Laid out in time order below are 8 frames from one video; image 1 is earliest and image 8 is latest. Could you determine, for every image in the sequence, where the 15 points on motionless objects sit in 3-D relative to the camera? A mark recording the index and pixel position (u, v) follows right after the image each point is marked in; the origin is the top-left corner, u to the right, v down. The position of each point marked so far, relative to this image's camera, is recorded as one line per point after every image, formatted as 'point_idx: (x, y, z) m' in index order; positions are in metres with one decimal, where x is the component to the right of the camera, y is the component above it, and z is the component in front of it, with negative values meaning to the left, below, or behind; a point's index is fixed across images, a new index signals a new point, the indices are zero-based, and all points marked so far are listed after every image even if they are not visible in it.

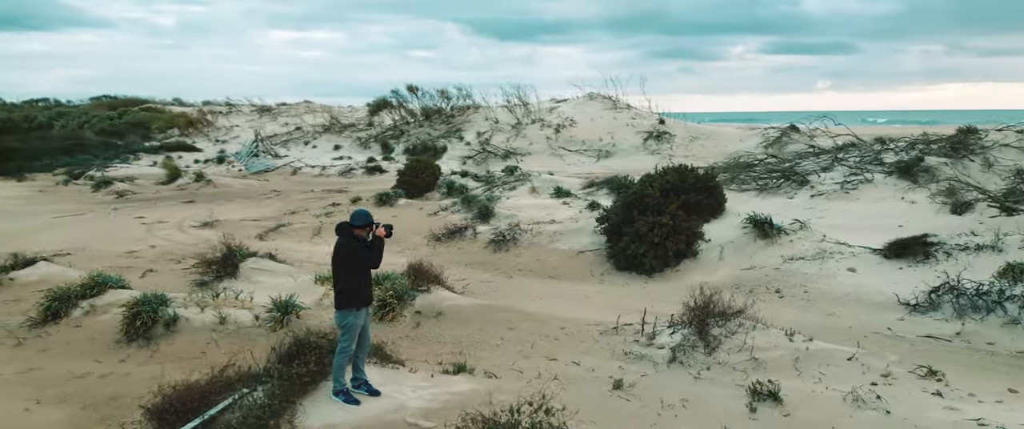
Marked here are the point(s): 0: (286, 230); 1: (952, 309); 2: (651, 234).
0: (-3.2, -0.2, +10.4) m
1: (+3.3, -0.7, +5.5) m
2: (+1.4, -0.2, +7.4) m
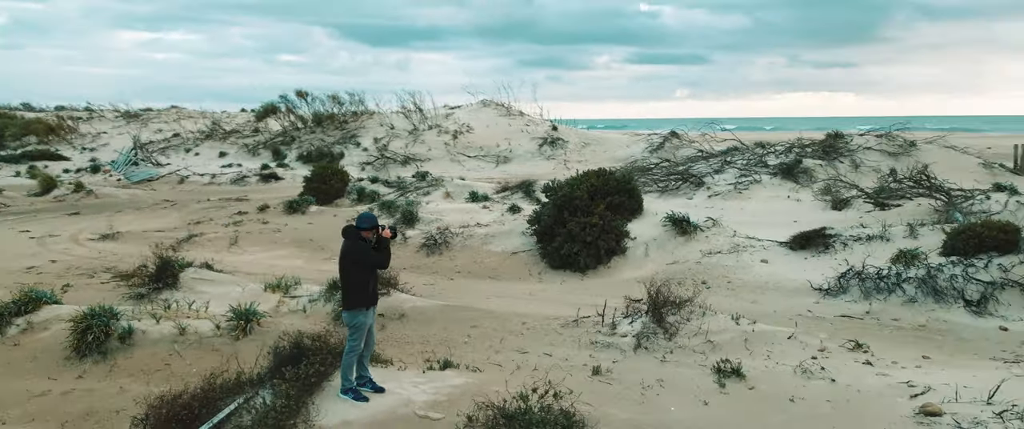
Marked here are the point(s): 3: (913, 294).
0: (-4.2, -0.3, +10.0) m
1: (+2.9, -0.6, +6.3) m
2: (+0.8, -0.2, +7.9) m
3: (+3.3, -0.6, +6.0) m
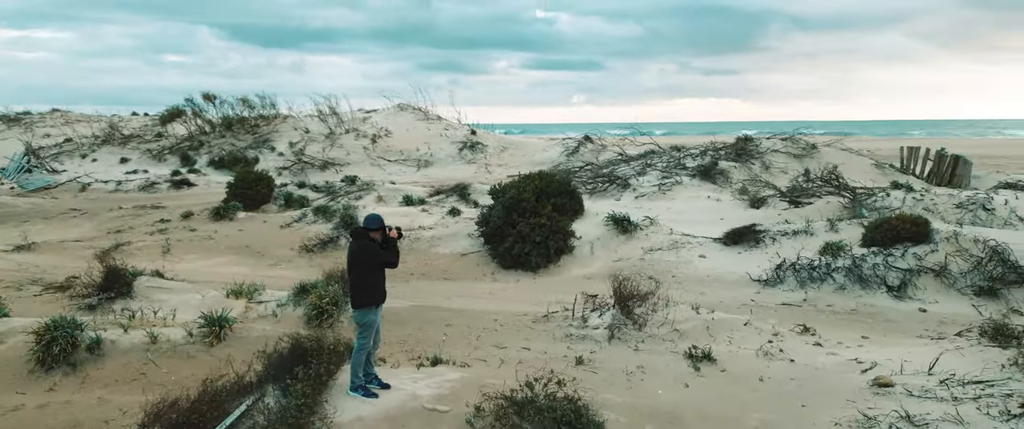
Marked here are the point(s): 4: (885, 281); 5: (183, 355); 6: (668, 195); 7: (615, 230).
0: (-5.0, -0.4, +9.6) m
1: (+2.6, -0.6, +6.9) m
2: (+0.2, -0.2, +8.1) m
3: (+3.0, -0.6, +6.7) m
4: (+3.3, -0.6, +6.5) m
5: (-2.3, -1.0, +5.2) m
6: (+2.5, +0.3, +12.1) m
7: (+1.2, -0.2, +8.8) m
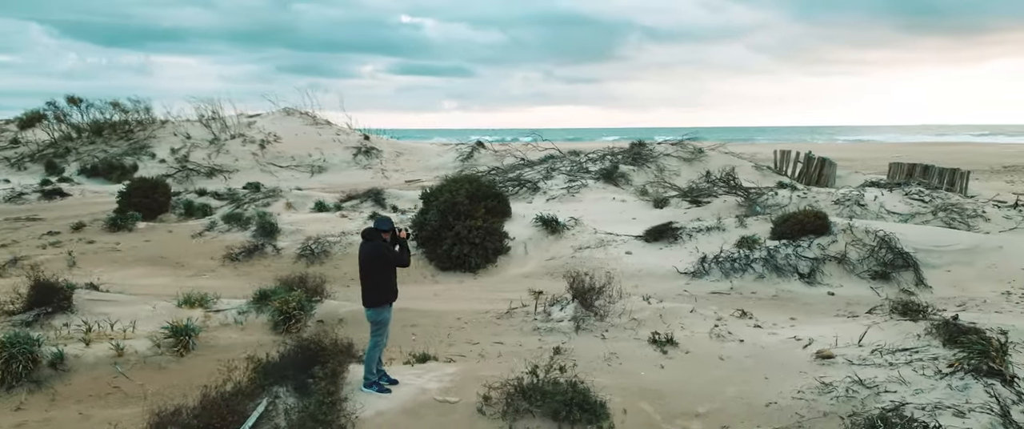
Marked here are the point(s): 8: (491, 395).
0: (-5.9, -0.6, +8.9) m
1: (+2.1, -0.6, +7.5) m
2: (-0.5, -0.2, +8.4) m
3: (+2.5, -0.6, +7.4) m
4: (+2.8, -0.5, +7.3) m
5: (-2.4, -1.0, +5.0) m
6: (+1.1, +0.3, +12.7) m
7: (+0.4, -0.2, +9.2) m
8: (-0.1, -1.0, +4.3) m
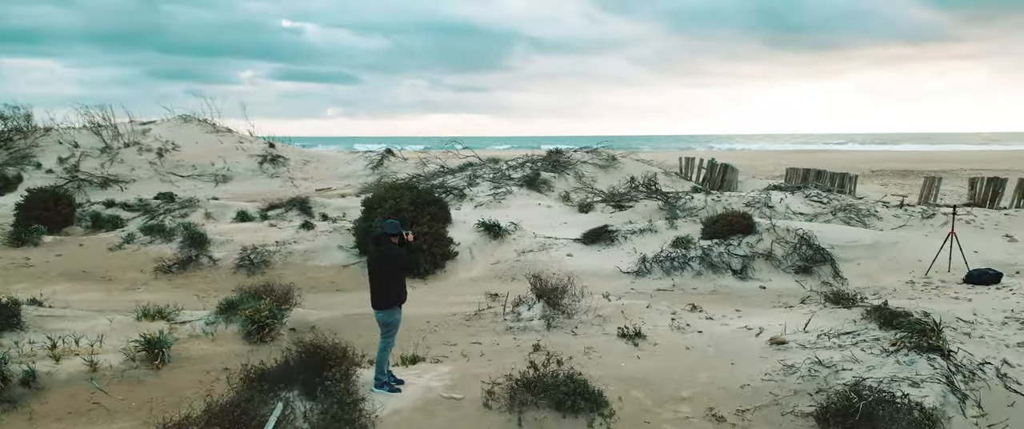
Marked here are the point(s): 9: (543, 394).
0: (-6.5, -0.7, +8.2) m
1: (+1.6, -0.6, +8.0) m
2: (-1.1, -0.3, +8.5) m
3: (+2.0, -0.6, +7.9) m
4: (+2.3, -0.5, +7.9) m
5: (-2.5, -1.1, +4.9) m
6: (-0.2, +0.2, +13.0) m
7: (-0.3, -0.3, +9.4) m
8: (-0.1, -1.1, +4.5) m
9: (+0.2, -1.1, +4.4) m
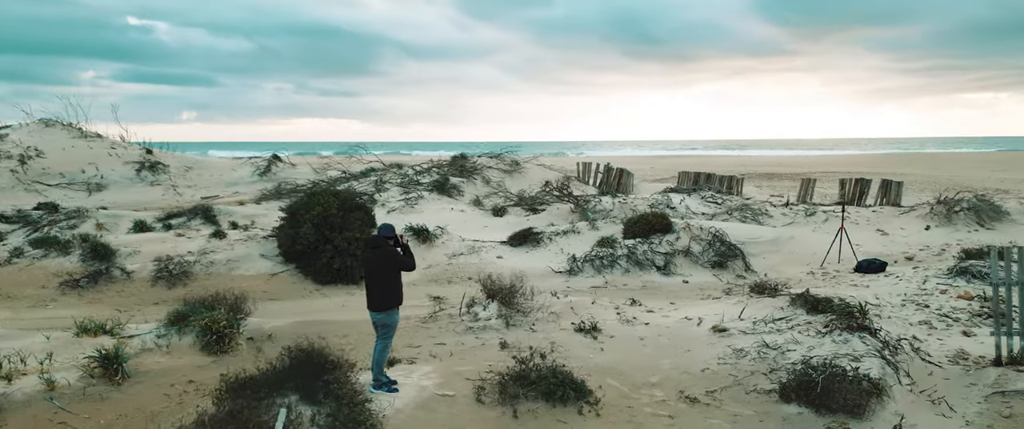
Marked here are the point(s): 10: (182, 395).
0: (-7.1, -0.9, +7.3) m
1: (+0.9, -0.6, +8.4) m
2: (-1.8, -0.4, +8.4) m
3: (+1.3, -0.6, +8.4) m
4: (+1.6, -0.5, +8.5) m
5: (-2.6, -1.1, +4.6) m
6: (-1.7, +0.1, +13.0) m
7: (-1.2, -0.3, +9.5) m
8: (-0.2, -1.1, +4.7) m
9: (+0.1, -1.1, +4.6) m
10: (-2.2, -1.2, +5.0) m
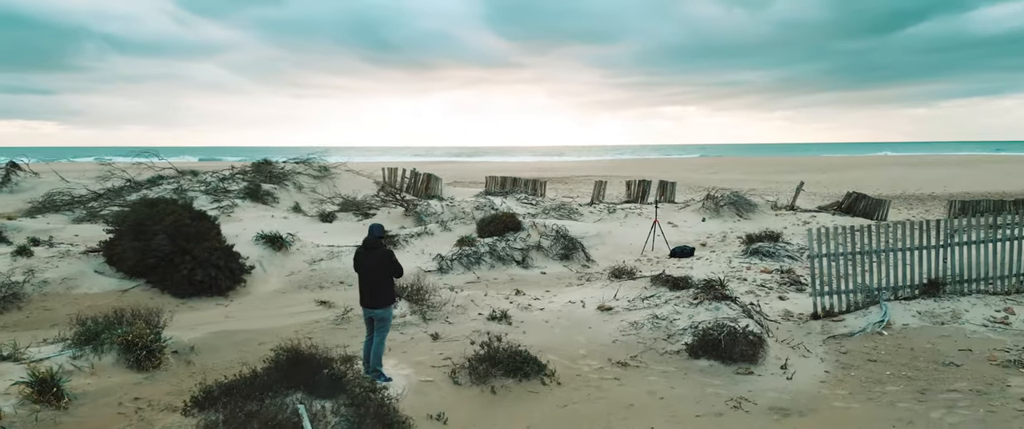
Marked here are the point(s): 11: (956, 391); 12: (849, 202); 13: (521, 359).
0: (-7.8, -1.1, +5.3) m
1: (-0.7, -0.6, +9.0) m
2: (-3.2, -0.5, +8.1) m
3: (-0.3, -0.6, +9.2) m
4: (0.0, -0.5, +9.3) m
5: (-2.7, -1.2, +4.3) m
6: (-4.7, 0.0, +12.5) m
7: (-3.0, -0.4, +9.3) m
8: (-0.4, -1.1, +5.1) m
9: (-0.1, -1.1, +5.2) m
10: (-2.4, -1.3, +4.7) m
11: (+2.9, -1.2, +4.9) m
12: (+6.3, +0.3, +14.0) m
13: (+0.1, -1.0, +5.2) m
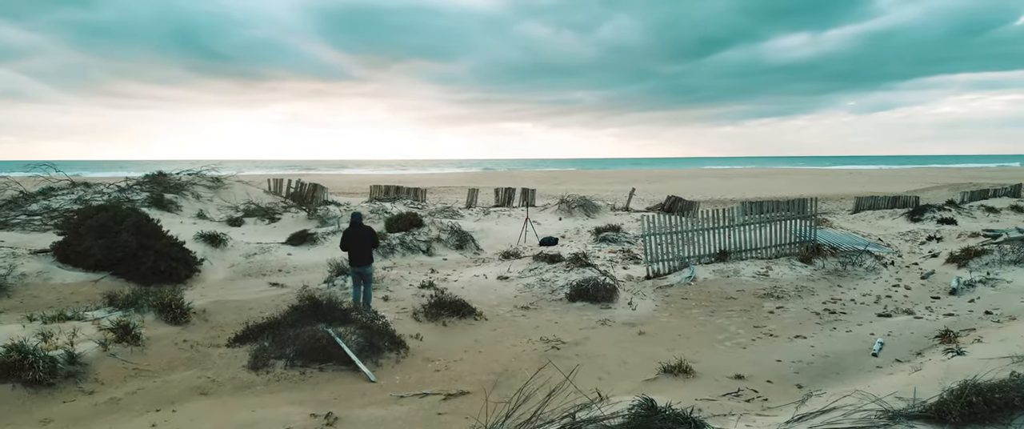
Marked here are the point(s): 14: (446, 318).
0: (-8.2, -1.1, +5.9) m
1: (-2.1, -0.6, +11.2) m
2: (-4.4, -0.5, +9.7) m
3: (-1.7, -0.6, +11.4) m
4: (-1.5, -0.5, +11.6) m
5: (-3.0, -1.1, +6.1) m
6: (-6.7, -0.2, +13.7) m
7: (-4.4, -0.5, +10.9) m
8: (-1.0, -1.0, +7.4) m
9: (-0.7, -1.0, +7.5) m
10: (-2.8, -1.2, +6.6) m
11: (+2.3, -1.0, +7.8) m
12: (+3.7, +0.3, +17.5) m
13: (-0.5, -0.9, +7.6) m
14: (-0.7, -1.0, +7.4) m
